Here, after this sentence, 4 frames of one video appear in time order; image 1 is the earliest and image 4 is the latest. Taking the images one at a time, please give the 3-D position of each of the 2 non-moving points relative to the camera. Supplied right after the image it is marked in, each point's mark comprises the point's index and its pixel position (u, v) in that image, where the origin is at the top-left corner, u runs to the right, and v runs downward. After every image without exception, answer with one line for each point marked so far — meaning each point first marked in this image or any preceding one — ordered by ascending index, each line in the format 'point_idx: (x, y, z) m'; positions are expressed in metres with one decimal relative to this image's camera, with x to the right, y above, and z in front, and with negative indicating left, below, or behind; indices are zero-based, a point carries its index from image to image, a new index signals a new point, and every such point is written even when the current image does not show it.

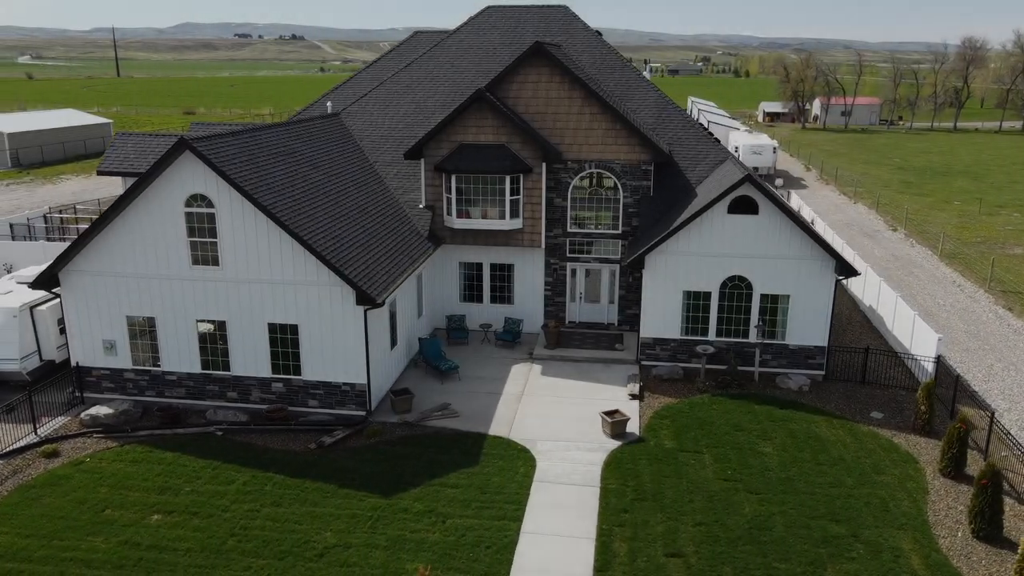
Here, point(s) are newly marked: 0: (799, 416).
0: (+6.9, -3.1, +19.2) m
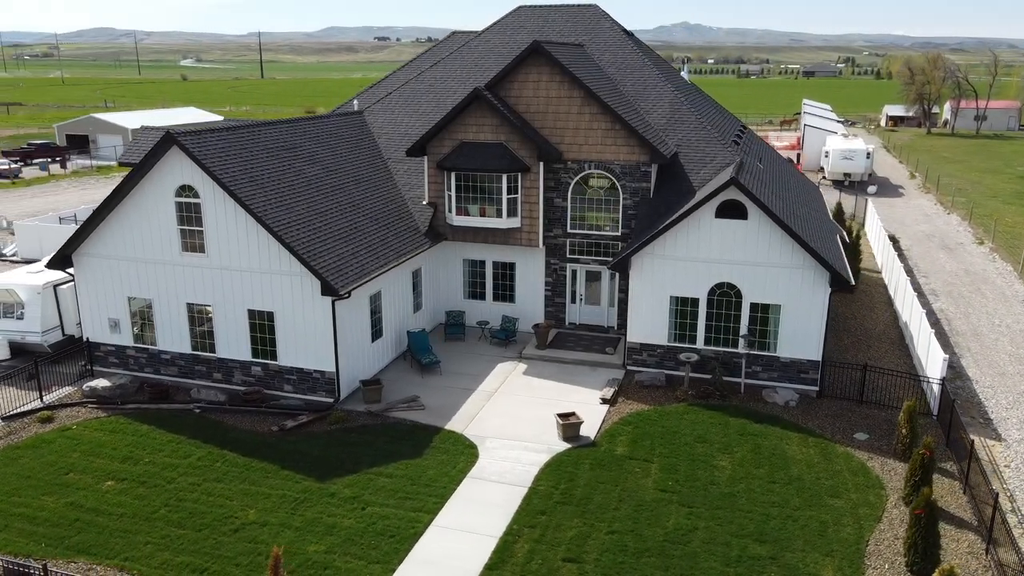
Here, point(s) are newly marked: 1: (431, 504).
0: (+6.0, -3.3, +18.3) m
1: (-1.5, -4.1, +15.1) m
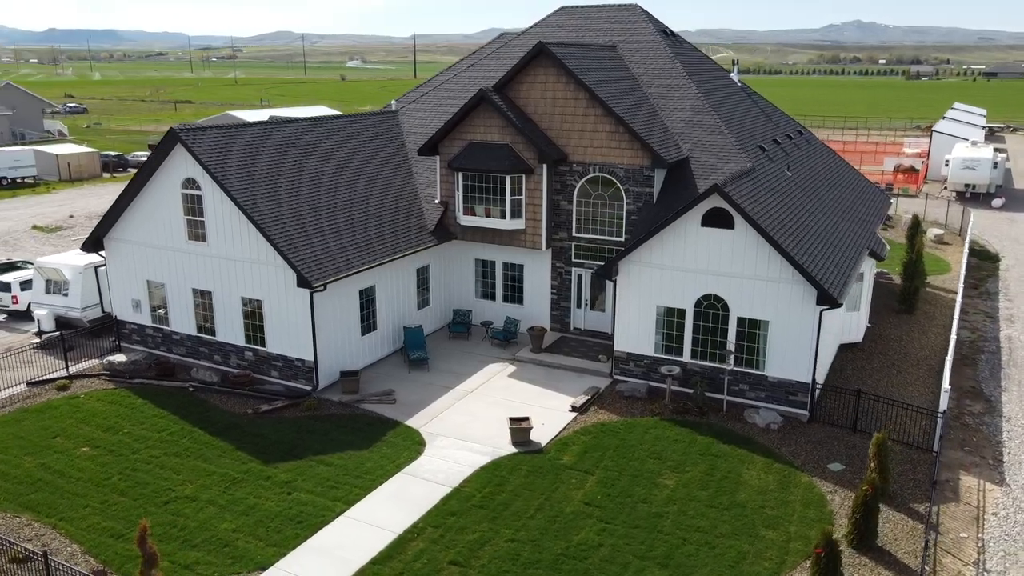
0: (+4.9, -3.6, +17.3) m
1: (-3.1, -4.0, +15.4) m
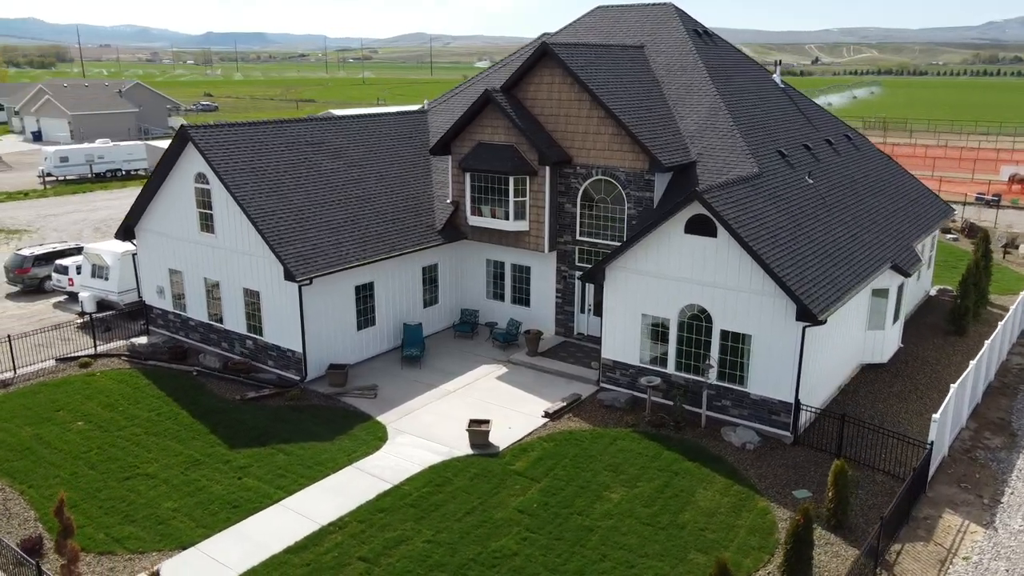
0: (+3.9, -3.8, +16.5) m
1: (-4.3, -3.9, +15.8) m
